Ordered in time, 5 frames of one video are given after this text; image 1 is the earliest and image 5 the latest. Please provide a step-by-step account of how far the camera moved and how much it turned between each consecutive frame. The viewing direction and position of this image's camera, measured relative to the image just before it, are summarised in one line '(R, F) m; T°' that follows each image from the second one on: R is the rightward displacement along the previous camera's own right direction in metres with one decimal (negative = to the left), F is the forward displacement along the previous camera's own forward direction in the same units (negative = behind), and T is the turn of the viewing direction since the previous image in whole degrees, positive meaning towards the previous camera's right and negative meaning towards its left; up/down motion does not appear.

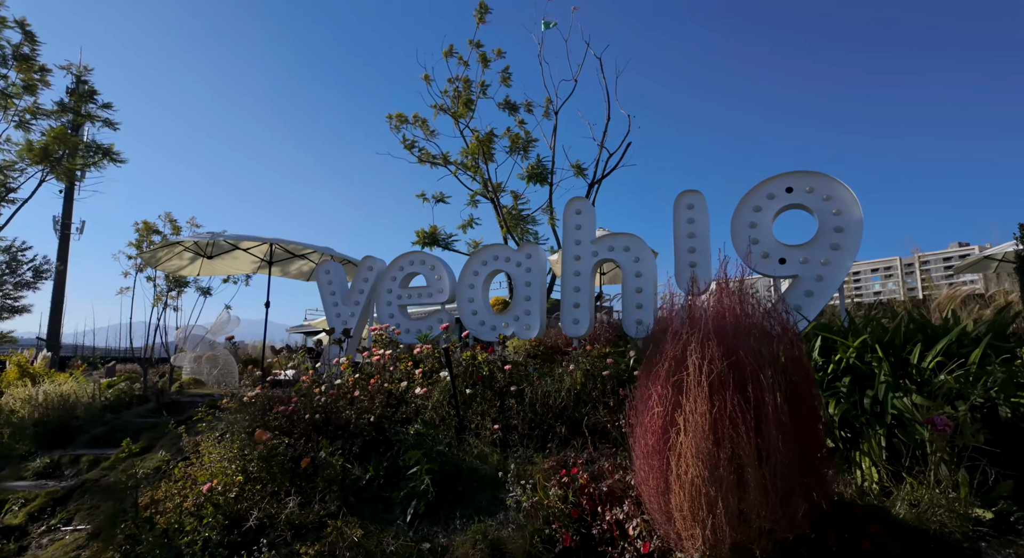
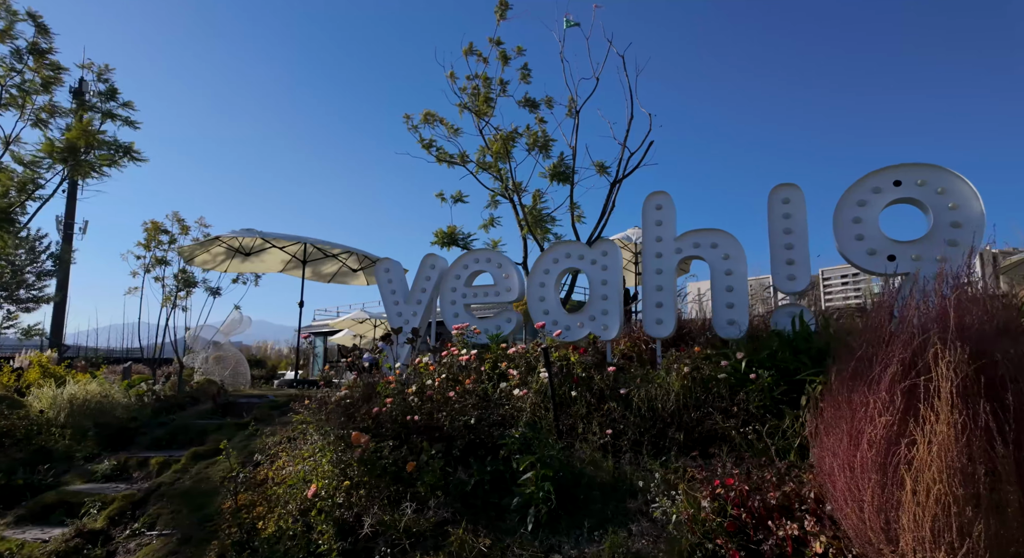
(-0.7, +0.1) m; -1°
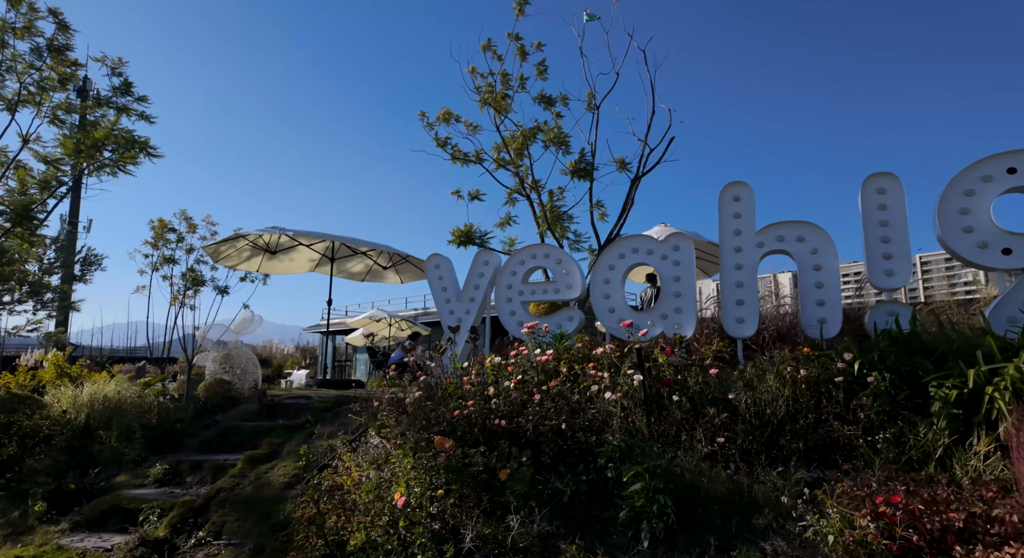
(-0.6, +0.2) m; -1°
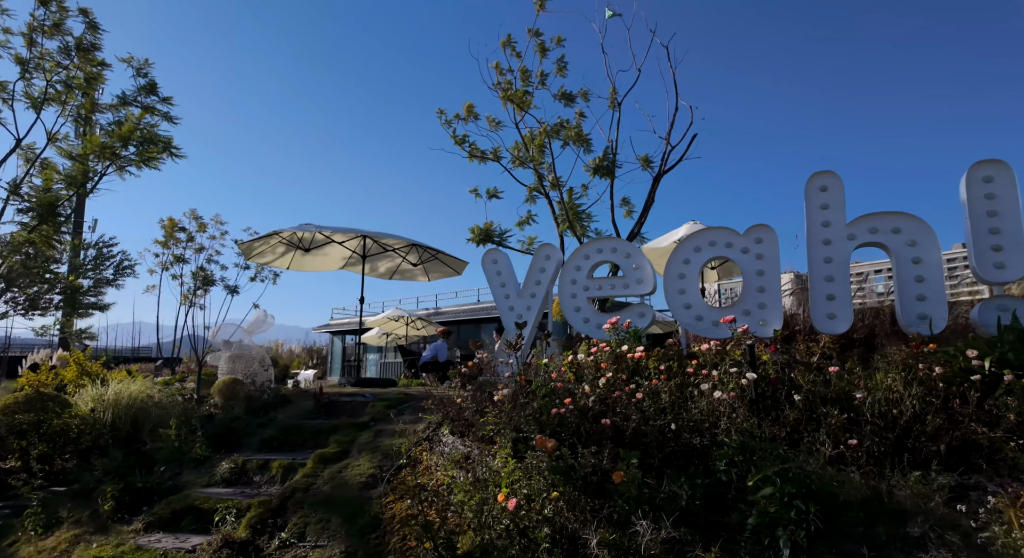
(-0.6, +0.2) m; -1°
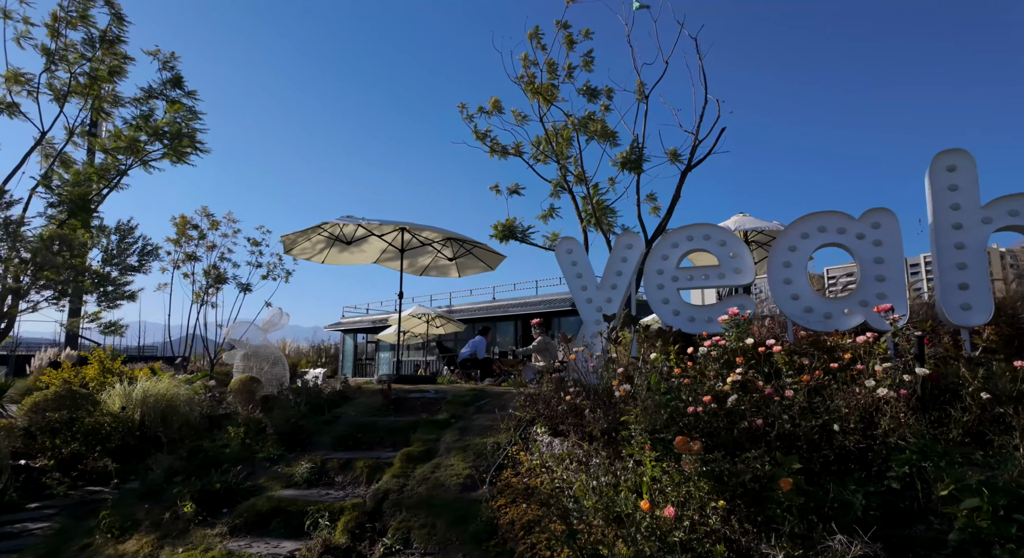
(-0.8, +0.3) m; -1°
